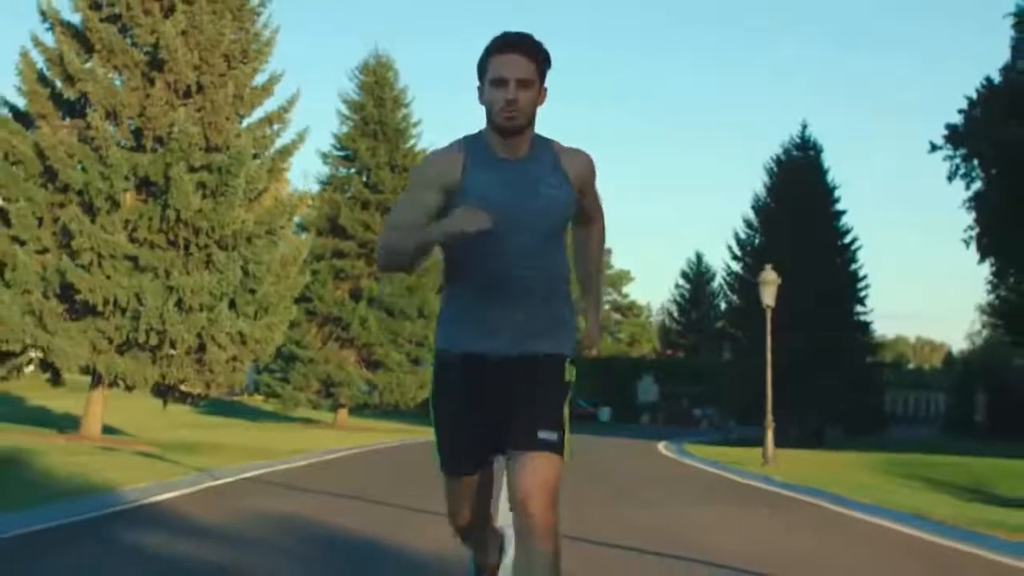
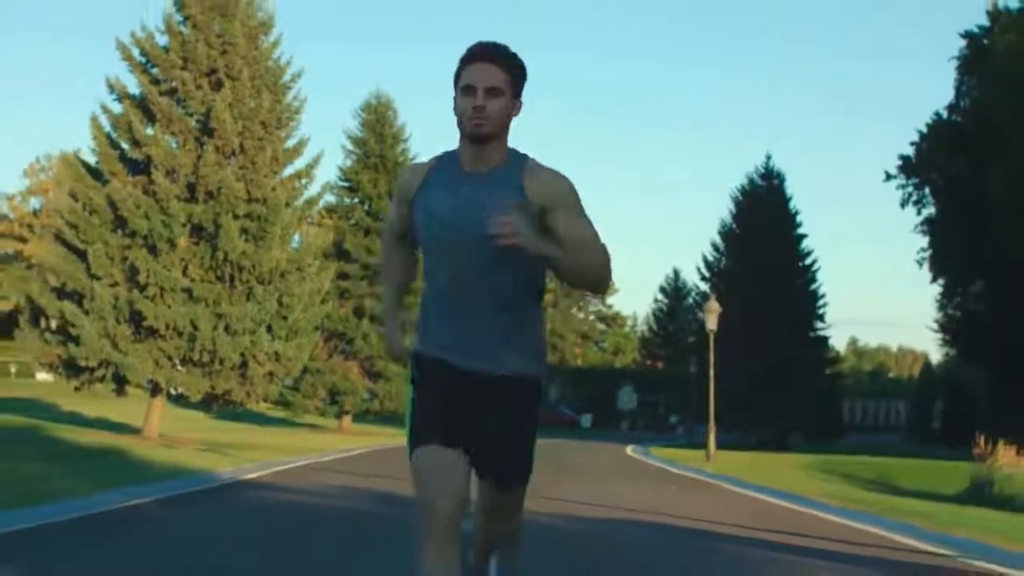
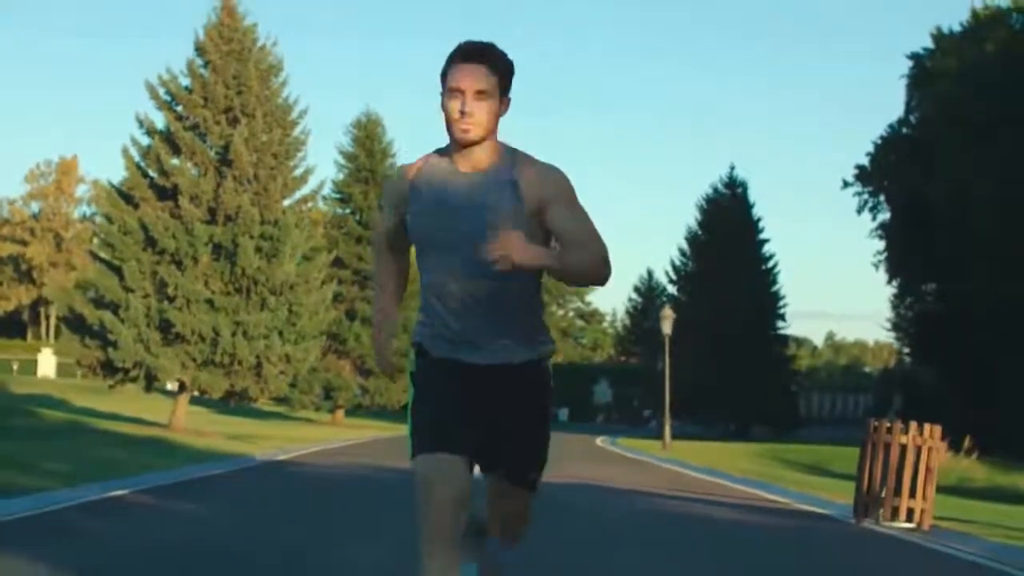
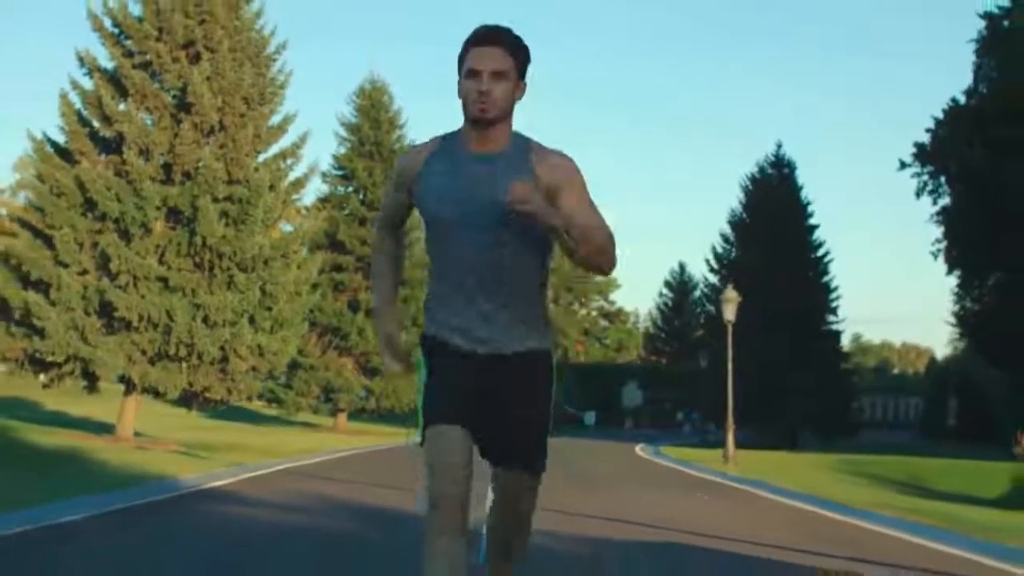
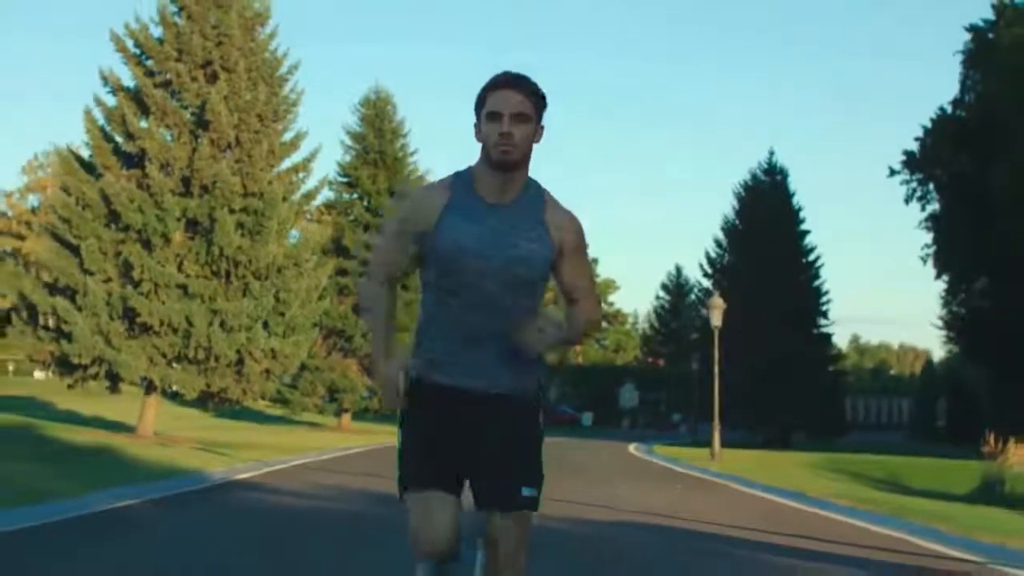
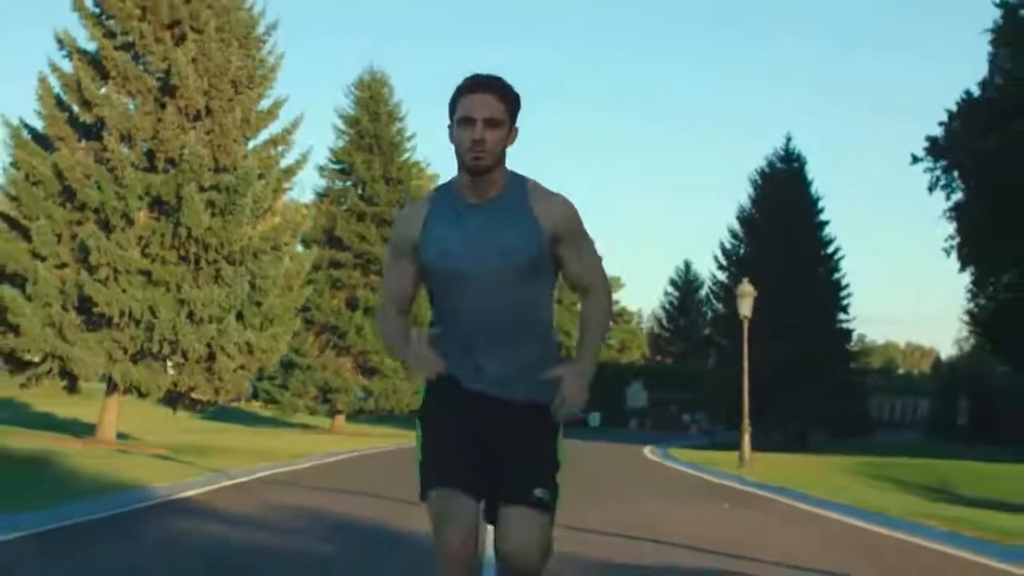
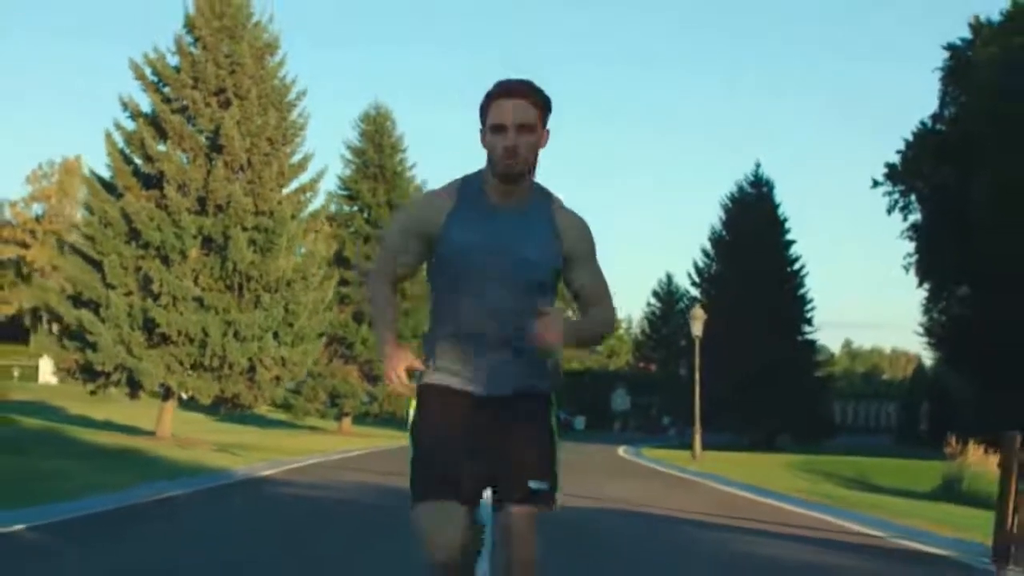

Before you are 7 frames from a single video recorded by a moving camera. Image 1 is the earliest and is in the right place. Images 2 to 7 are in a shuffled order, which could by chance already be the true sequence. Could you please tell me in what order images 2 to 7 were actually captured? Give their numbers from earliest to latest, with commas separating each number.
6, 4, 5, 2, 7, 3
